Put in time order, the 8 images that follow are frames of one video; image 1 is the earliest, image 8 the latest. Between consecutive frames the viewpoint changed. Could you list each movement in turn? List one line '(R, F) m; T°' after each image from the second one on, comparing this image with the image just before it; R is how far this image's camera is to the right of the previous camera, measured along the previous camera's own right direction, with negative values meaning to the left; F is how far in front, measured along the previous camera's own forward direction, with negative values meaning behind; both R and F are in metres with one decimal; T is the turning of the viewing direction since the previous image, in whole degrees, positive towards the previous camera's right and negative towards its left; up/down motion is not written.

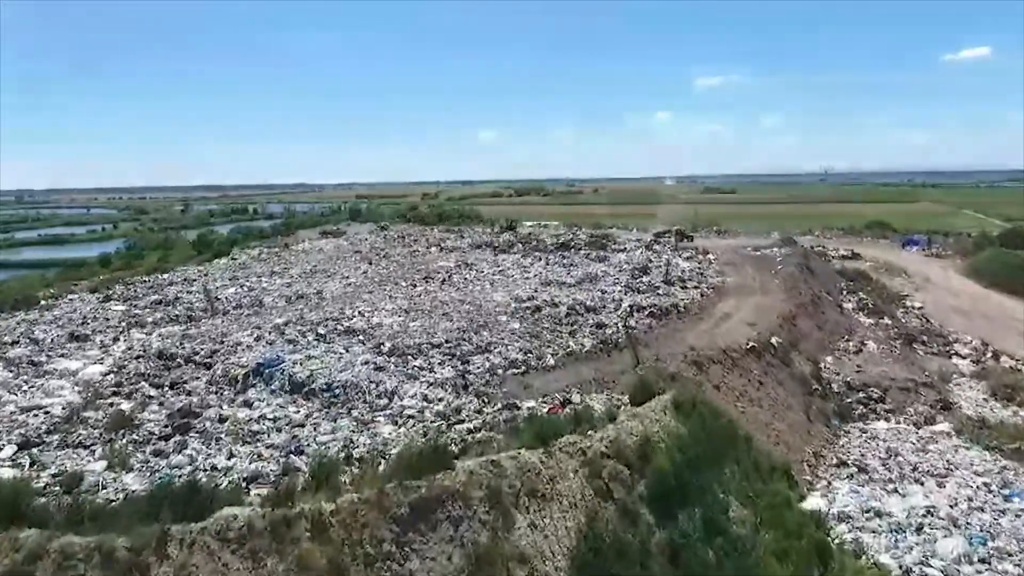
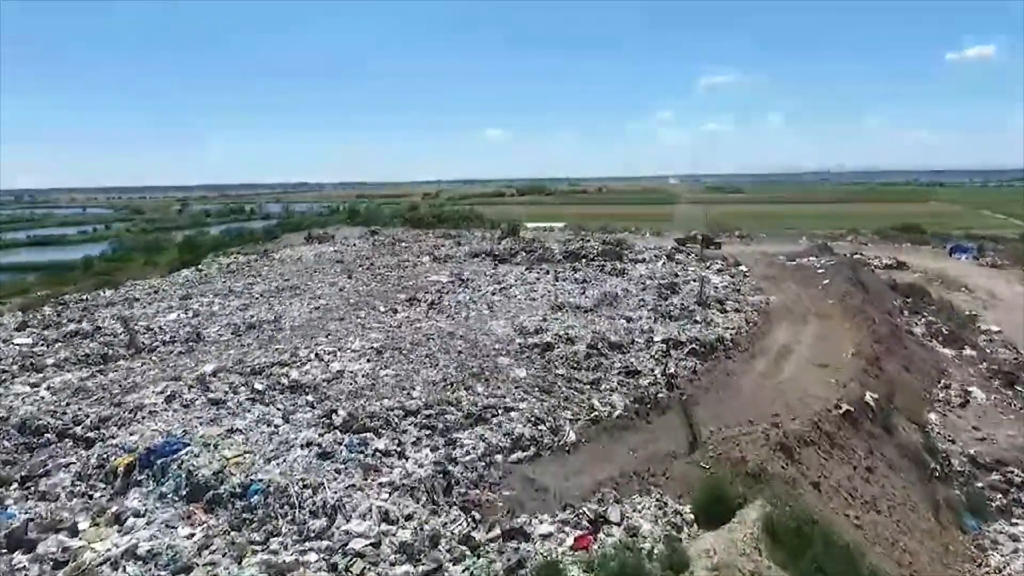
(0.0, +3.4) m; 0°
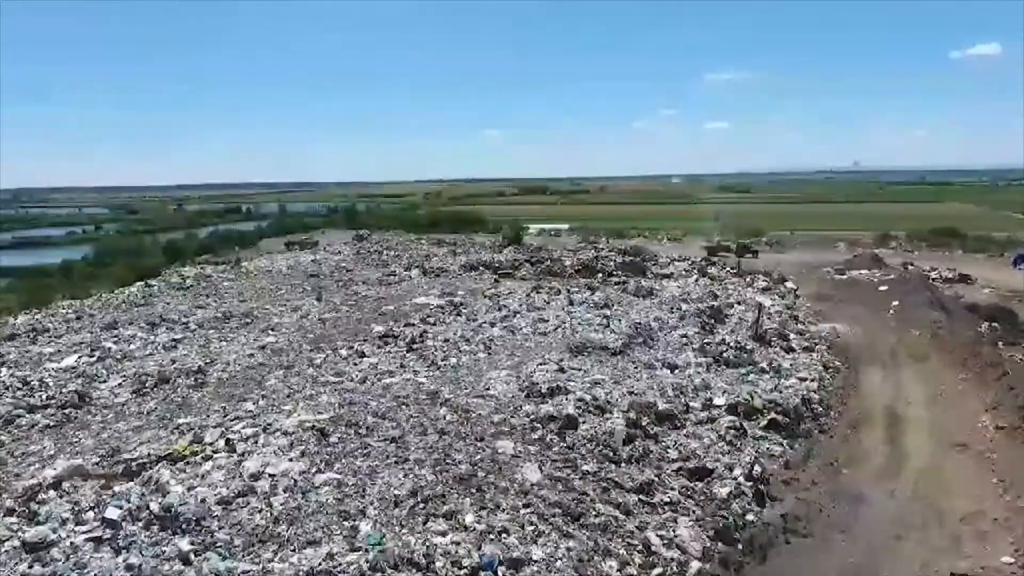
(0.0, +3.6) m; 0°
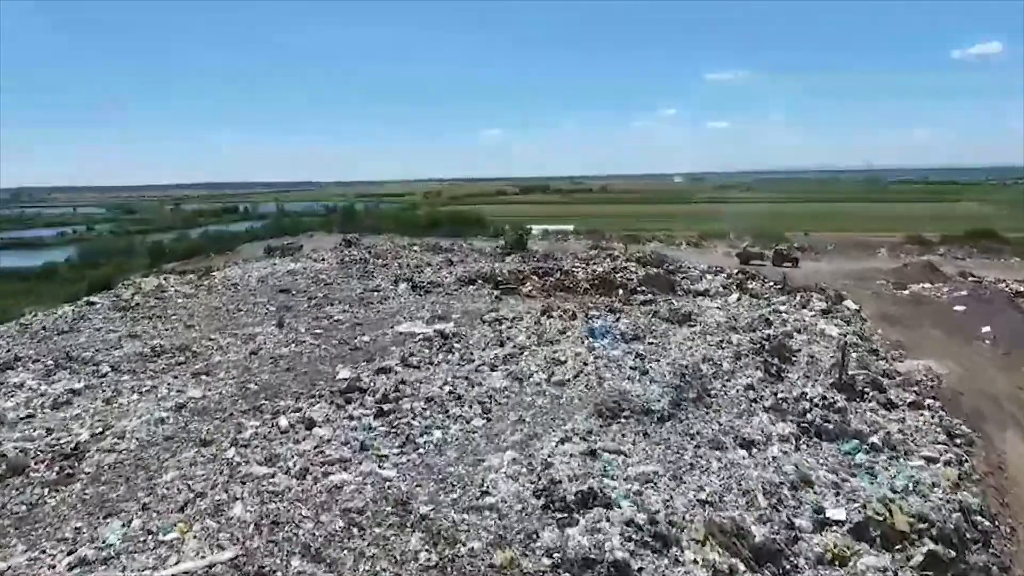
(-0.1, +3.2) m; 0°
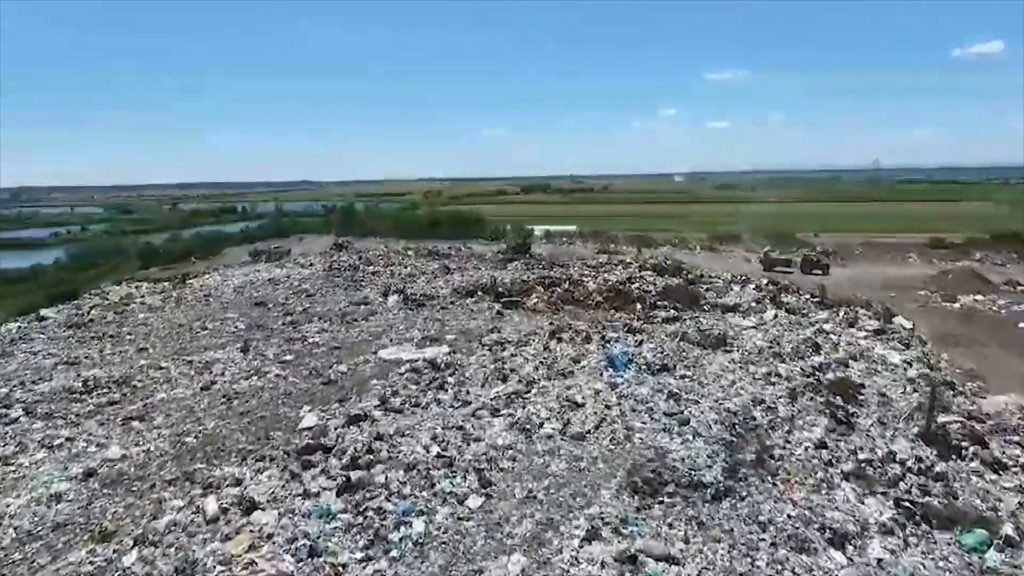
(0.0, +2.0) m; 0°
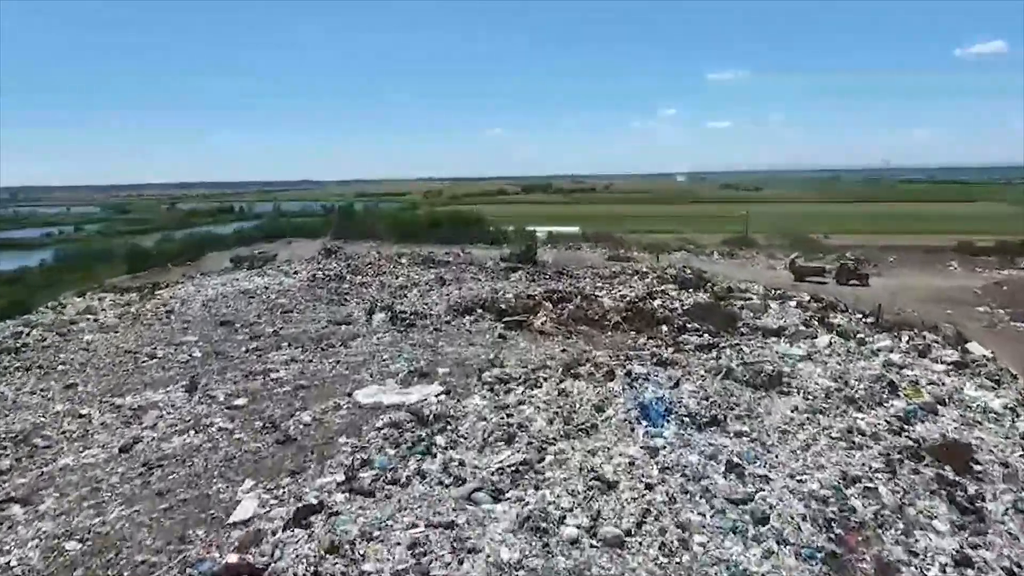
(-0.1, +2.2) m; 0°
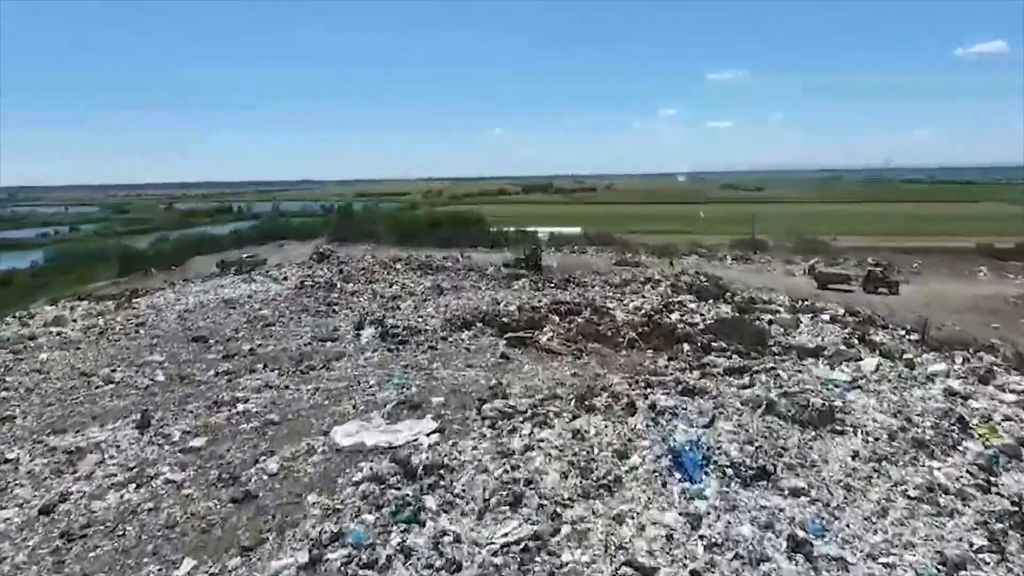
(-0.1, +1.4) m; 0°
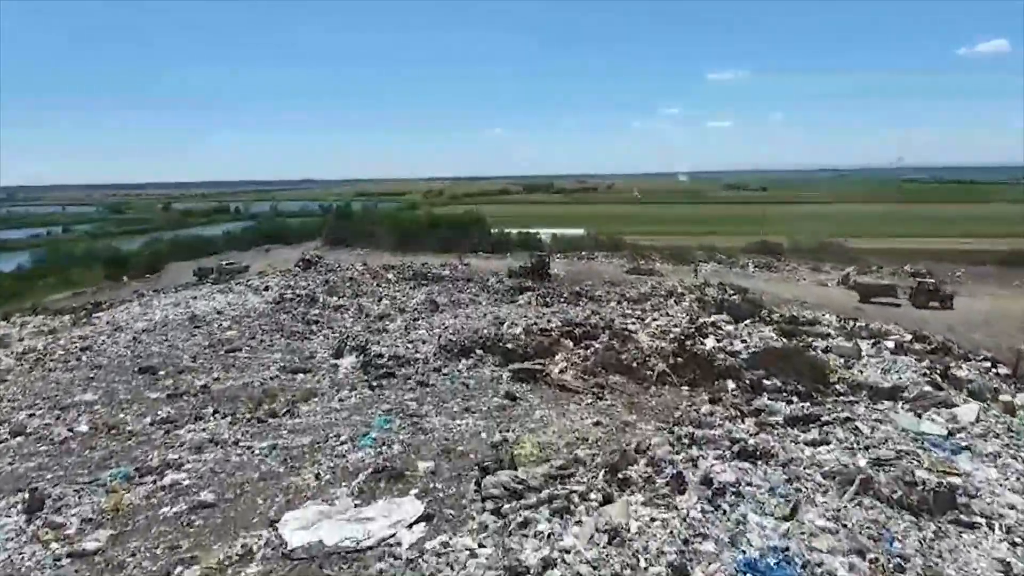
(-0.1, +2.1) m; 0°
